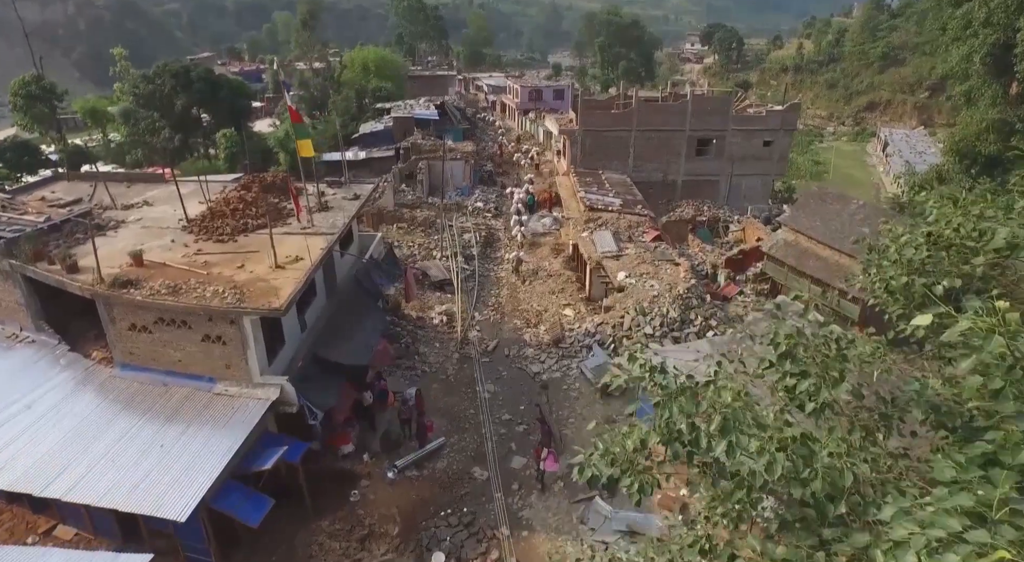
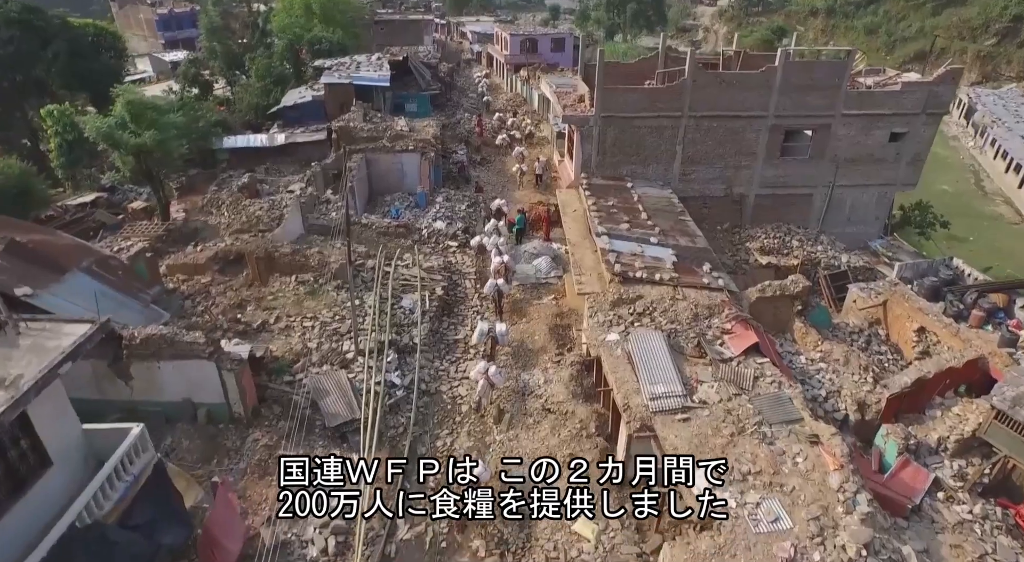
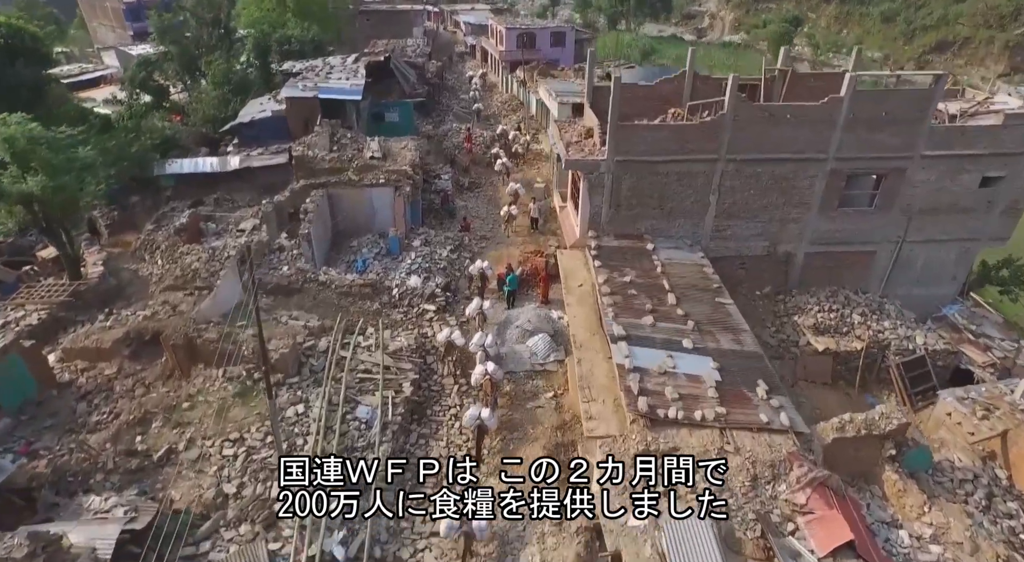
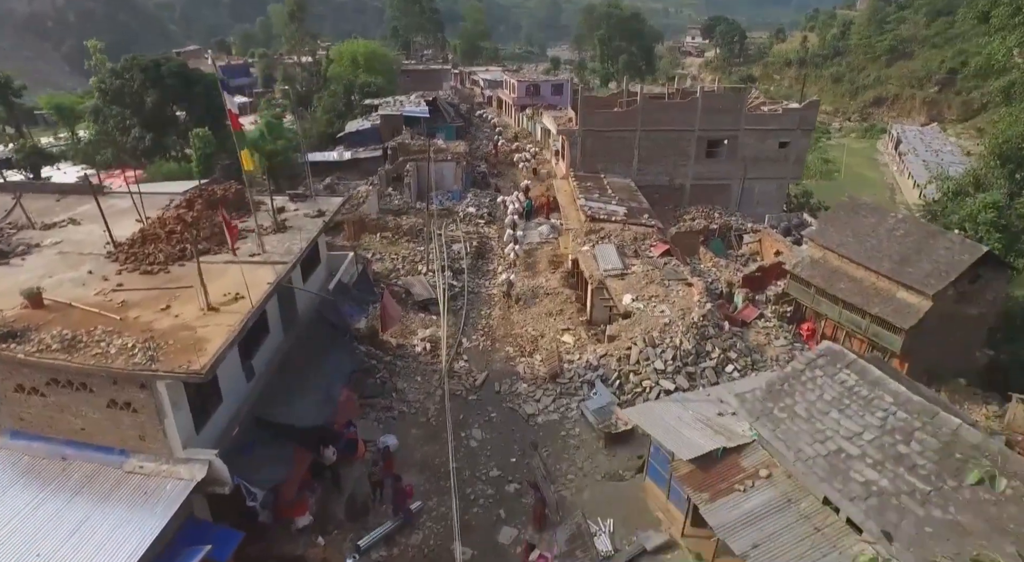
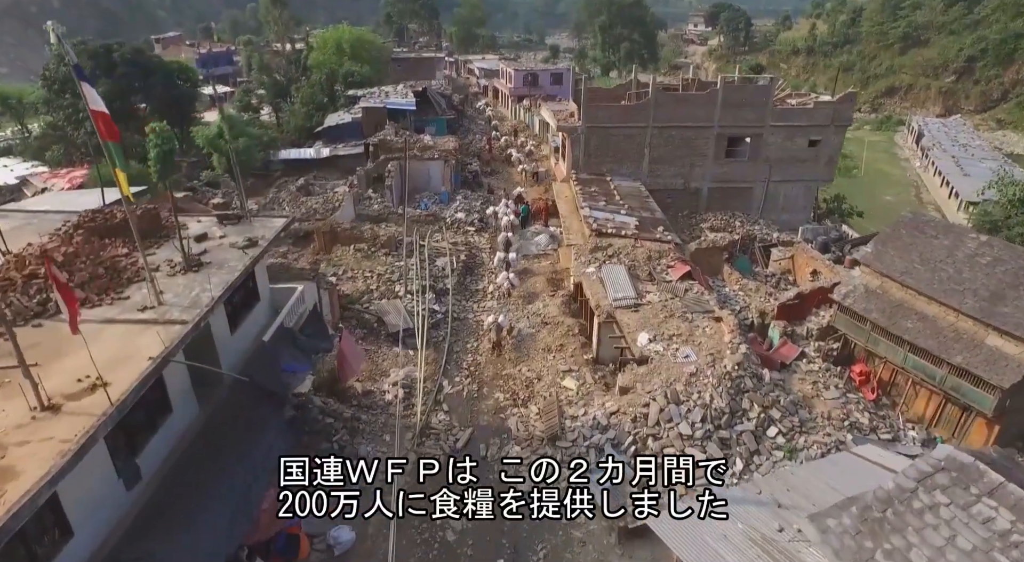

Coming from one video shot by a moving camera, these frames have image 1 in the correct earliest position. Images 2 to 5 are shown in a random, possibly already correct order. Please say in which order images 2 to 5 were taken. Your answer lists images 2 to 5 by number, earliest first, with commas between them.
4, 5, 2, 3
